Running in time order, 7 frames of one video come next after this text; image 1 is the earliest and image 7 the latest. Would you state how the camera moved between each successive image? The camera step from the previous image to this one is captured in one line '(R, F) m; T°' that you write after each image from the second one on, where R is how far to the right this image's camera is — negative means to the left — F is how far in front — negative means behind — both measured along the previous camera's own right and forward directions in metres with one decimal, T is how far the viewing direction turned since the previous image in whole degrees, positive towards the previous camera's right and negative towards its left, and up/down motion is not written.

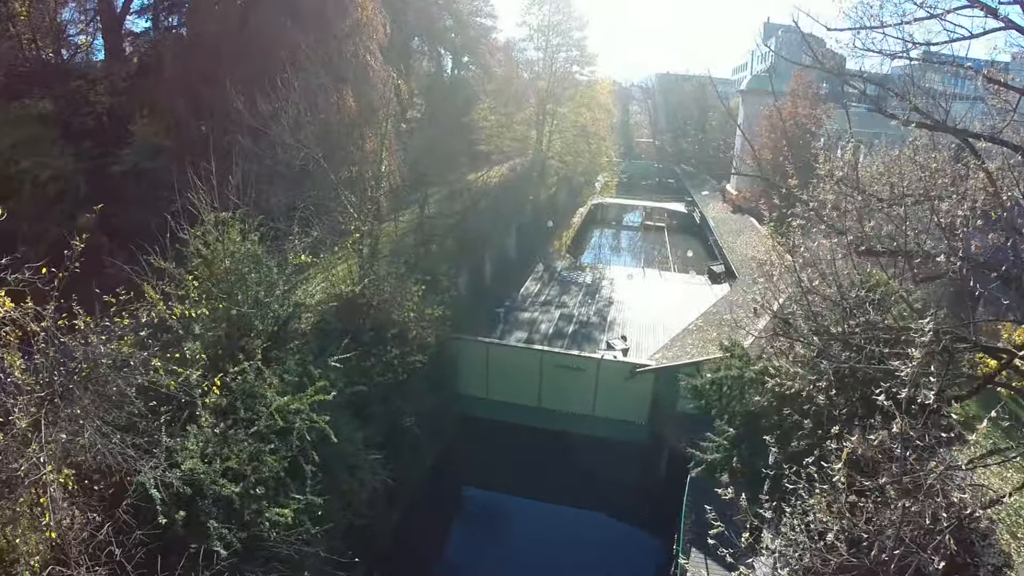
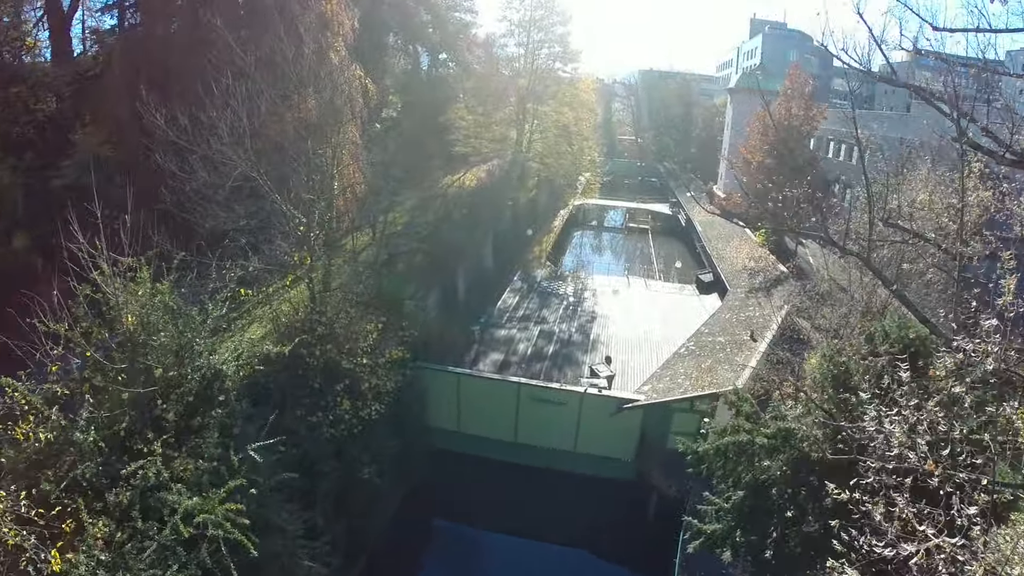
(+0.2, +1.2) m; +1°
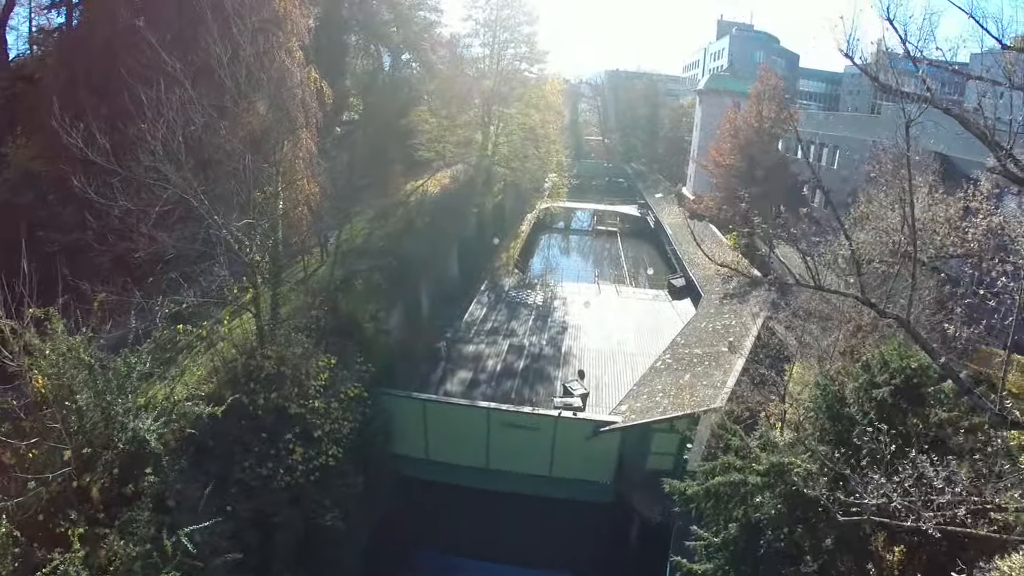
(0.0, +0.7) m; +2°
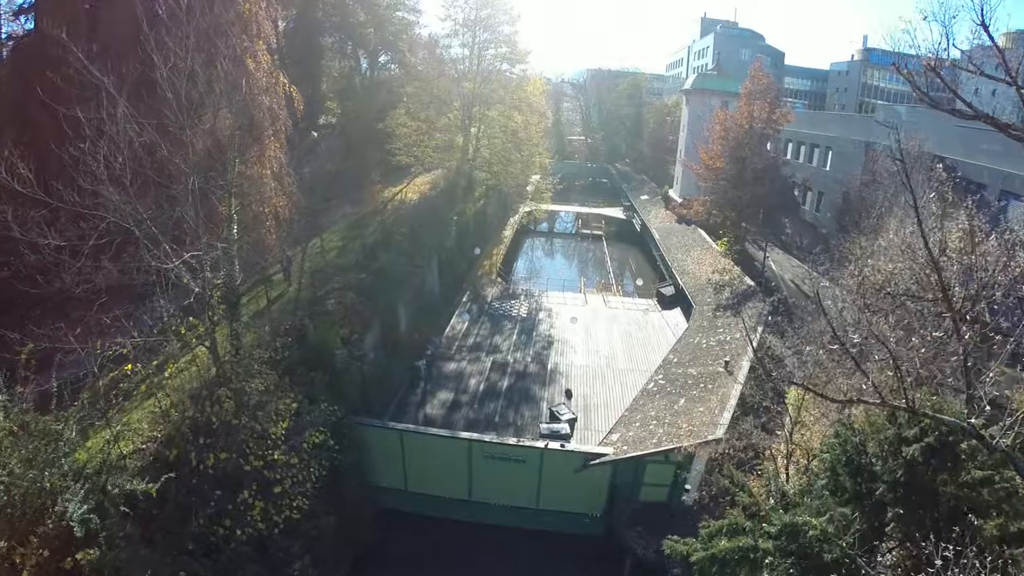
(0.0, +0.8) m; +1°
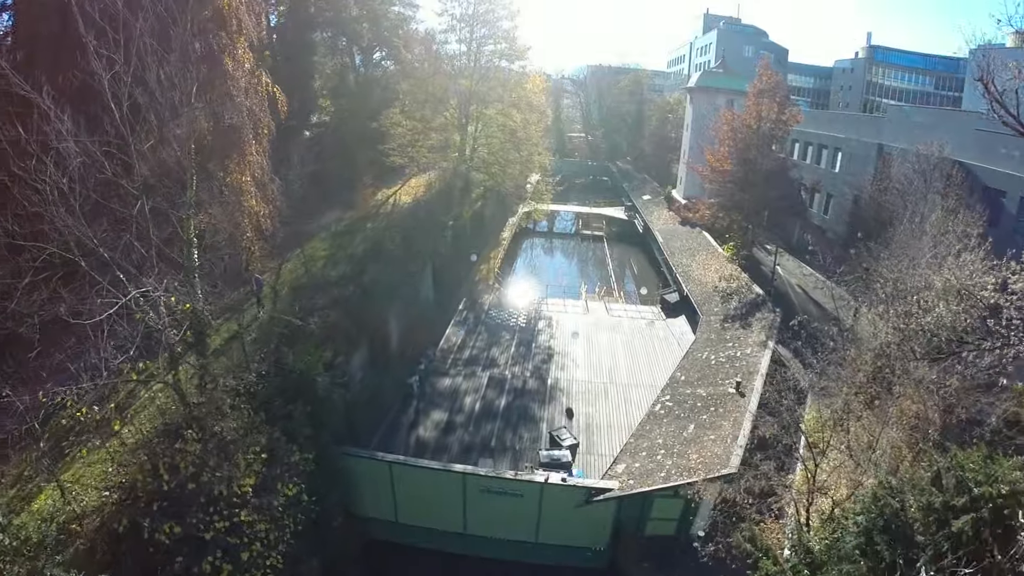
(0.0, +0.8) m; 0°
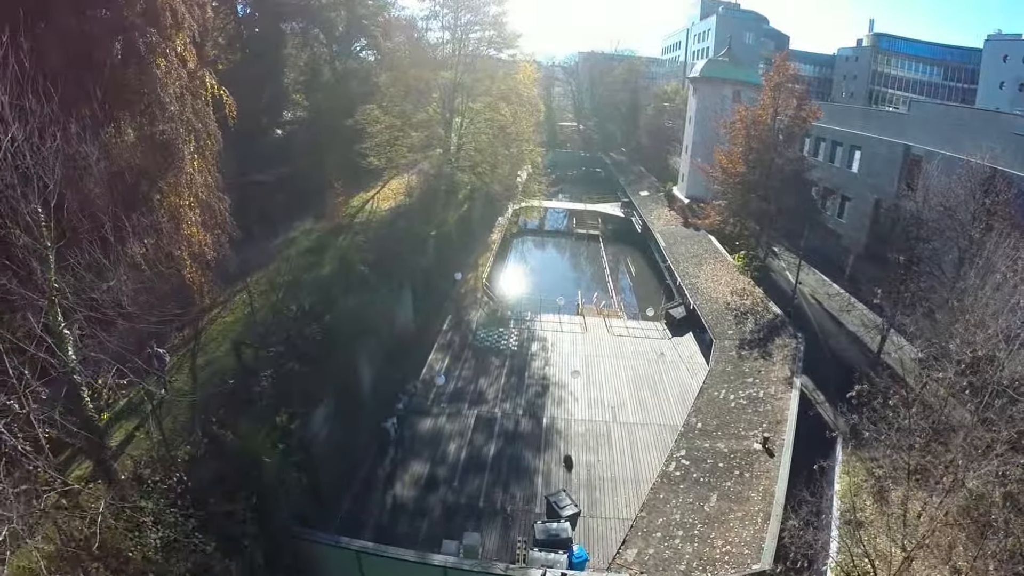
(0.0, +1.7) m; +1°
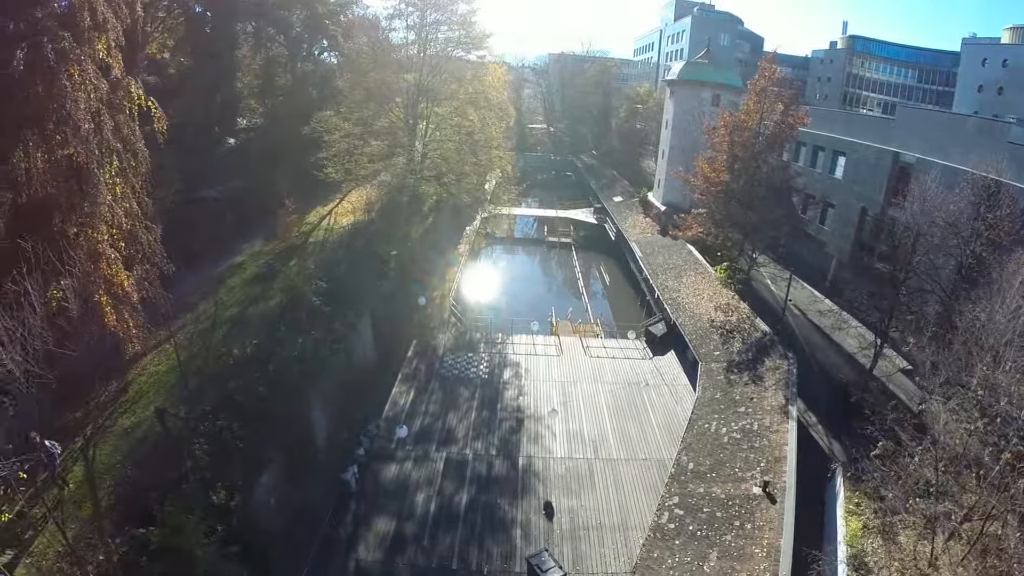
(0.0, +1.1) m; +2°
